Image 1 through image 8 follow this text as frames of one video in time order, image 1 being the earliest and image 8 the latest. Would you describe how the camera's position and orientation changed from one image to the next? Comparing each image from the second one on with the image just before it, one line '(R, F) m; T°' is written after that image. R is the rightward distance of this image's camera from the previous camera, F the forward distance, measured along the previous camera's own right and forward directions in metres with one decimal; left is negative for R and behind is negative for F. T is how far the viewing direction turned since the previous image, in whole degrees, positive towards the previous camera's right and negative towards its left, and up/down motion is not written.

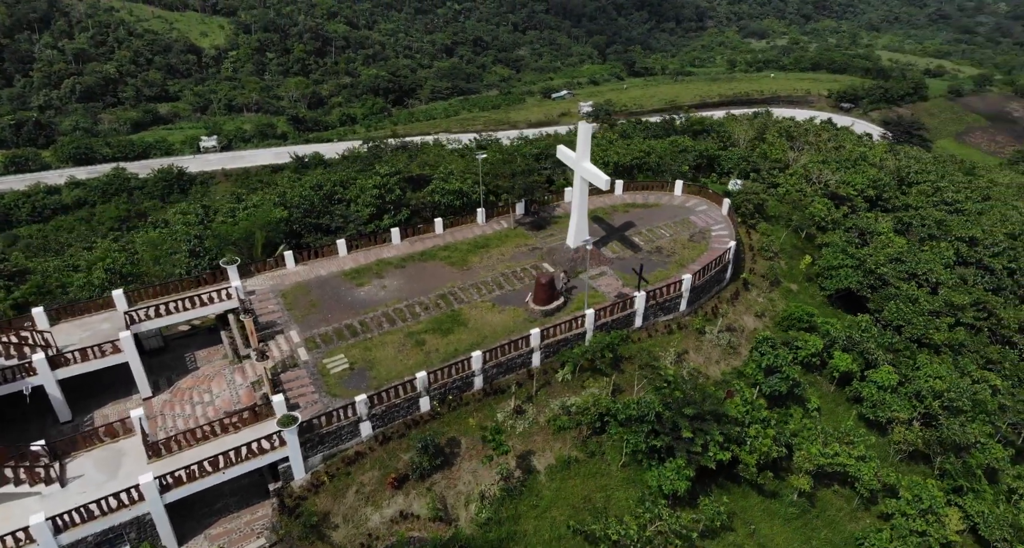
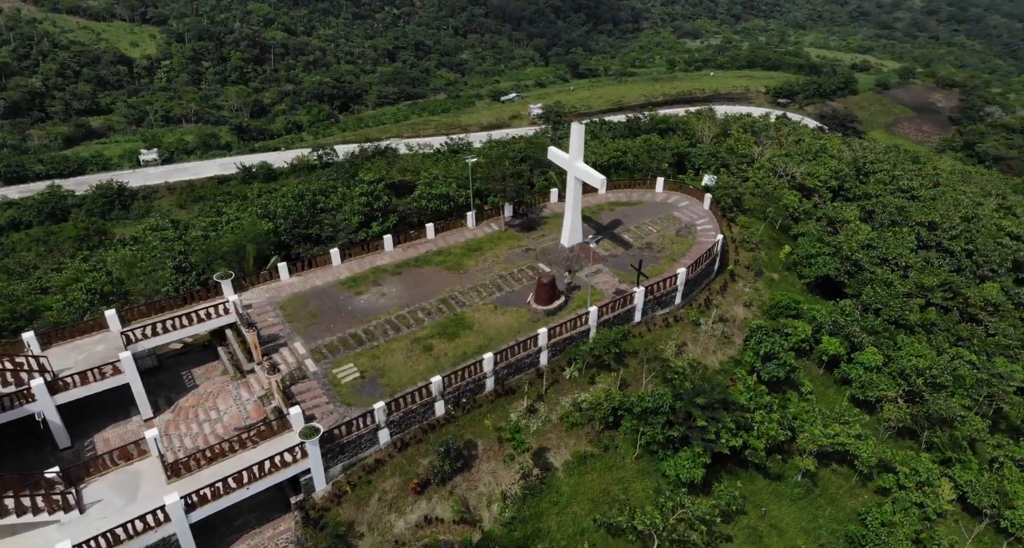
(-1.1, -0.1) m; +3°
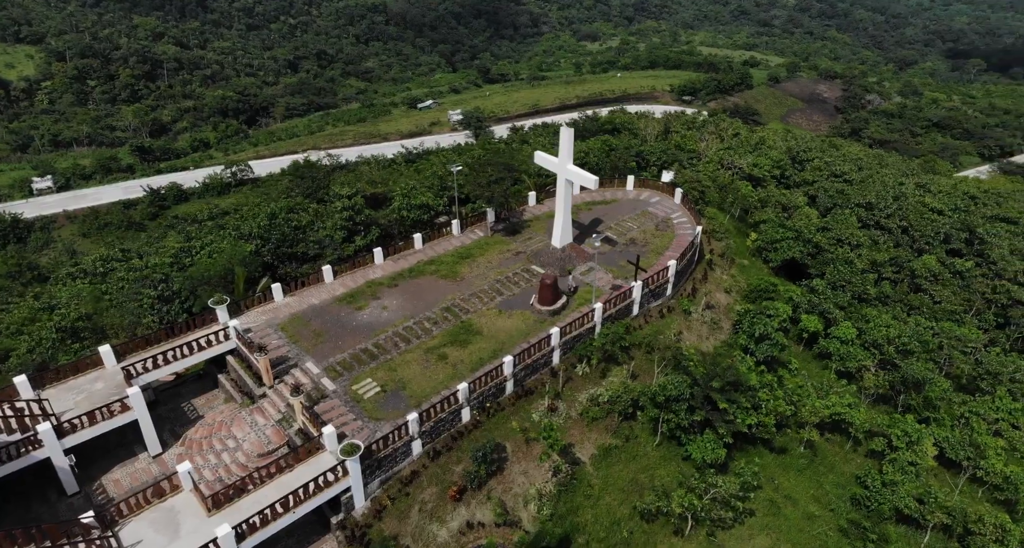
(-1.8, -0.1) m; +5°
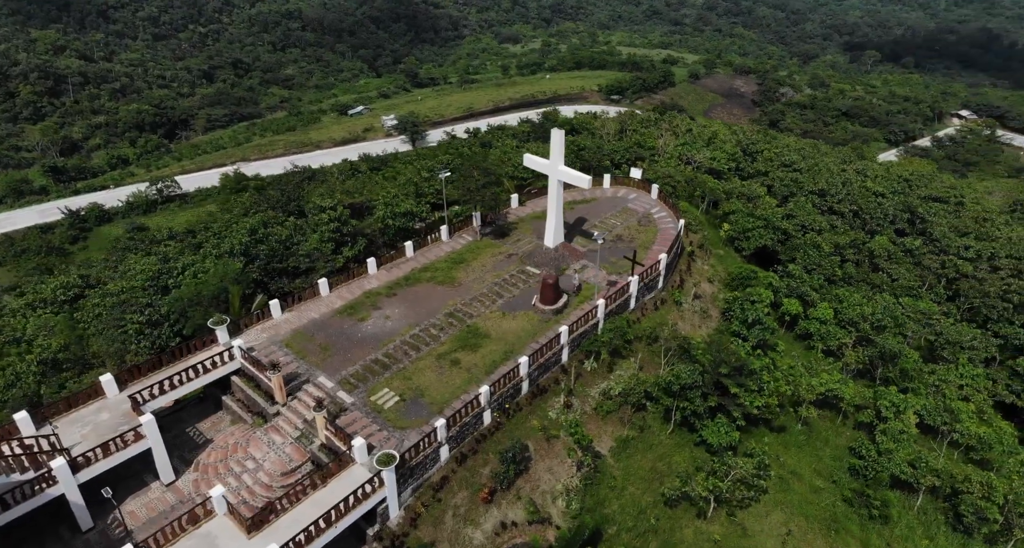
(-1.5, -0.1) m; +4°
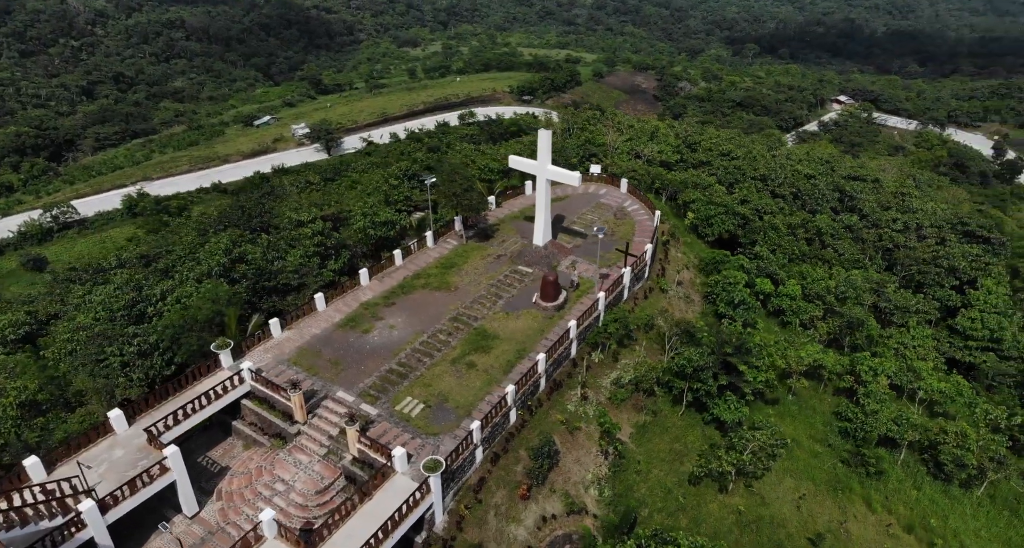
(-1.9, -0.2) m; +6°
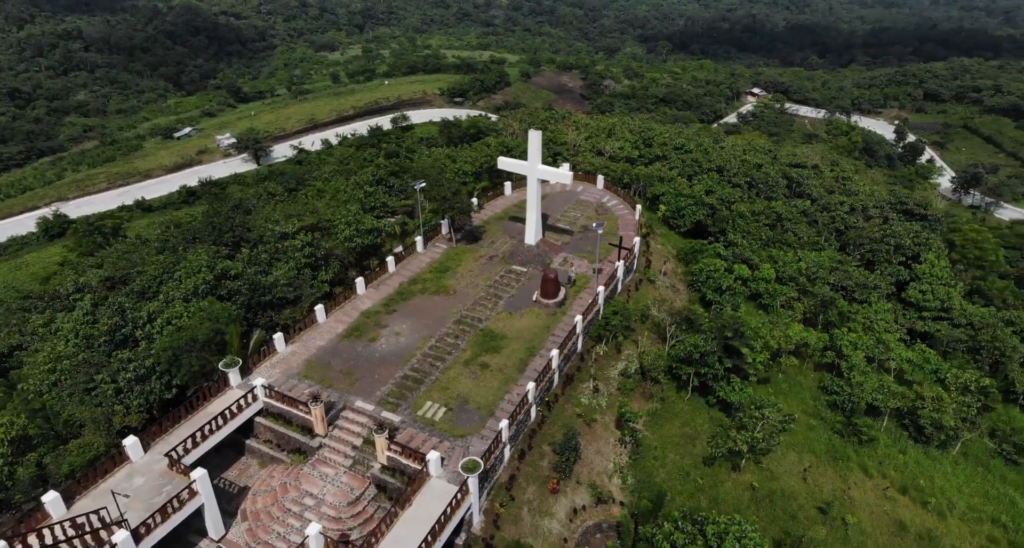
(-1.6, -0.2) m; +4°
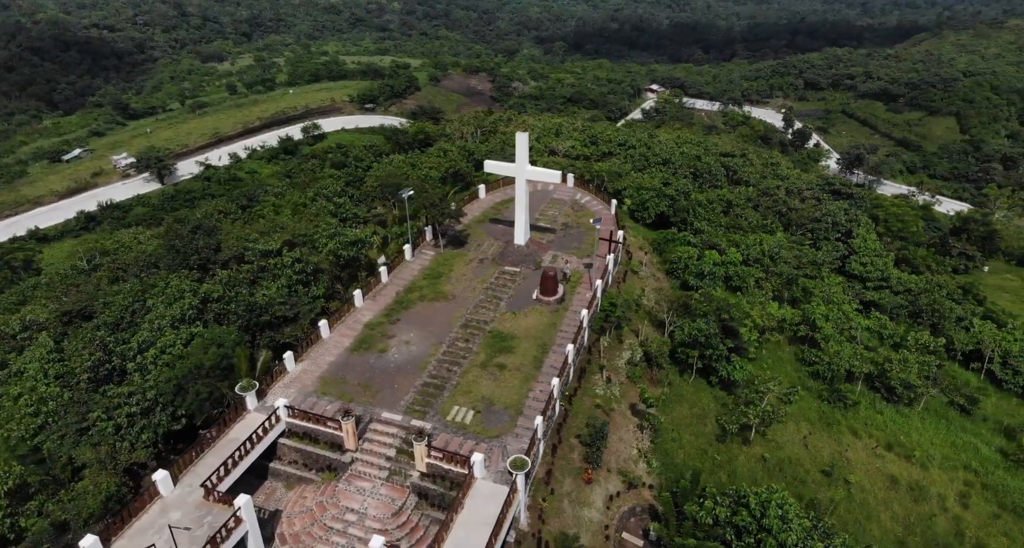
(-2.0, -0.3) m; +6°
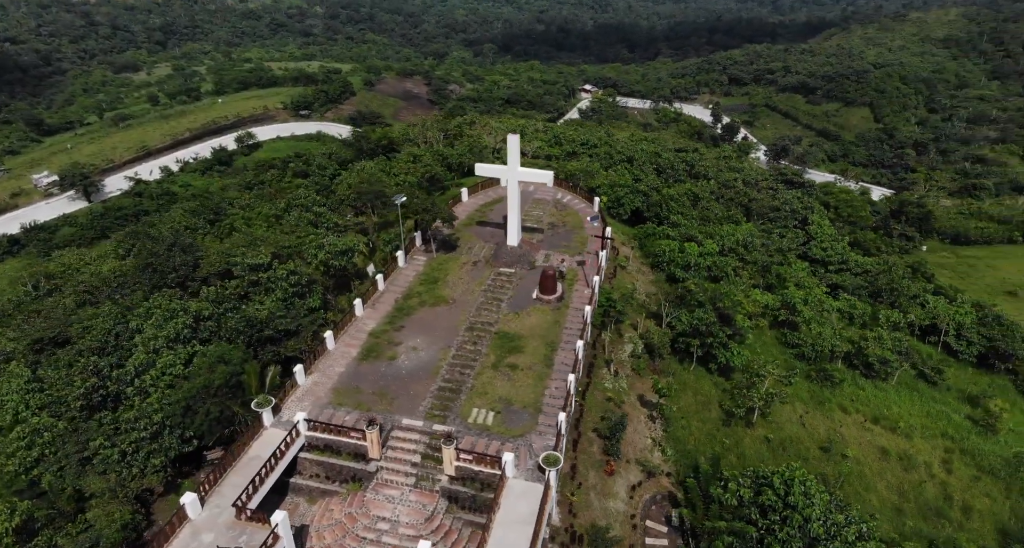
(-1.5, -0.2) m; +4°
